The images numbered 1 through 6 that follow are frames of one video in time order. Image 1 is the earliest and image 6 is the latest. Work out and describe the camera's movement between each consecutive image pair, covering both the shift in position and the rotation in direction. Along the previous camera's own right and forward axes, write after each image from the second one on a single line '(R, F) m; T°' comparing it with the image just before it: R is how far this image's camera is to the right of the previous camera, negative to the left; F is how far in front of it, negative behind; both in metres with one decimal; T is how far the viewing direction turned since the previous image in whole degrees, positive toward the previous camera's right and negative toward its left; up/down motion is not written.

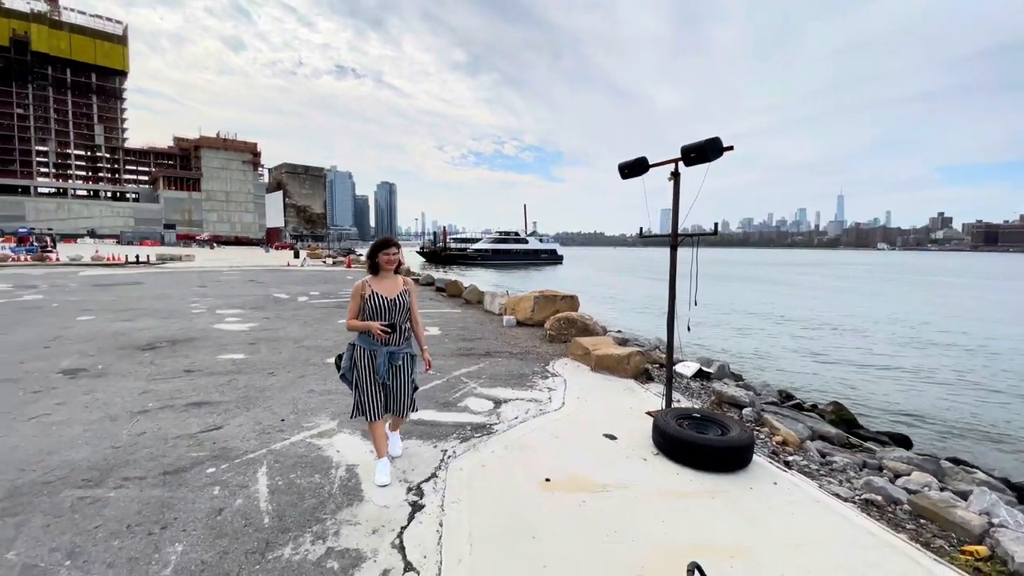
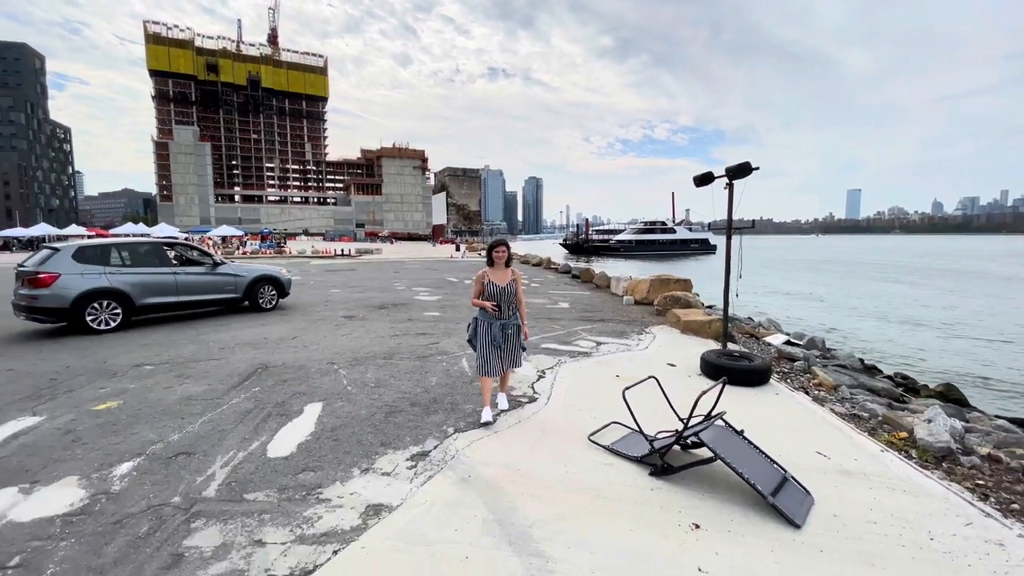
(+0.7, -2.4) m; -17°
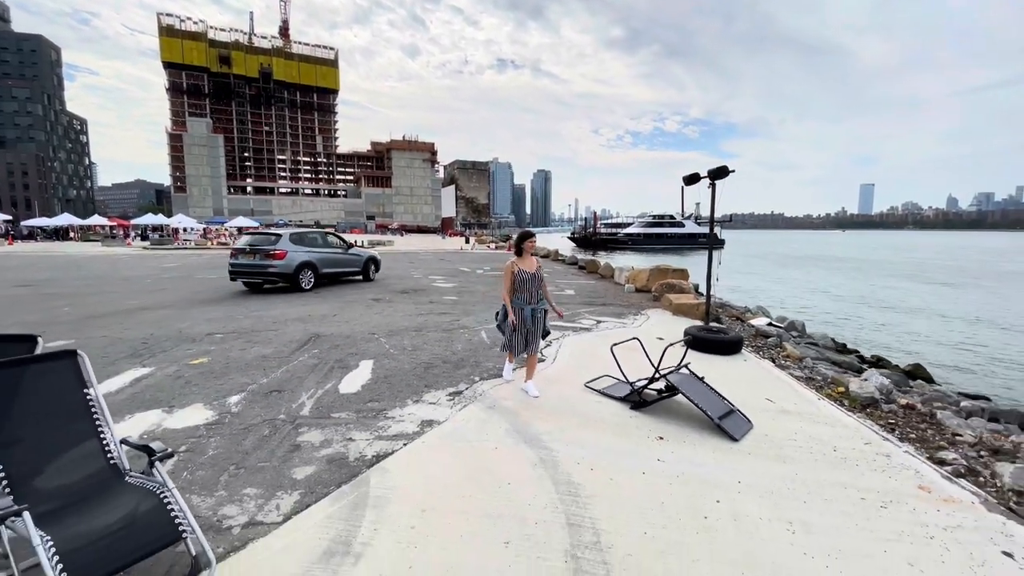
(-0.1, -1.1) m; -1°
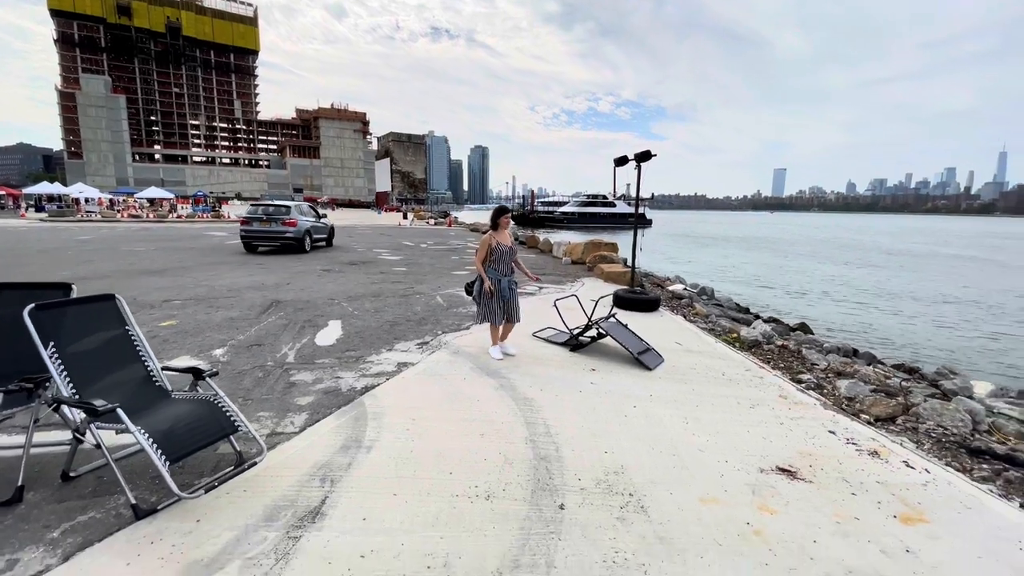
(-0.3, -0.8) m; +8°
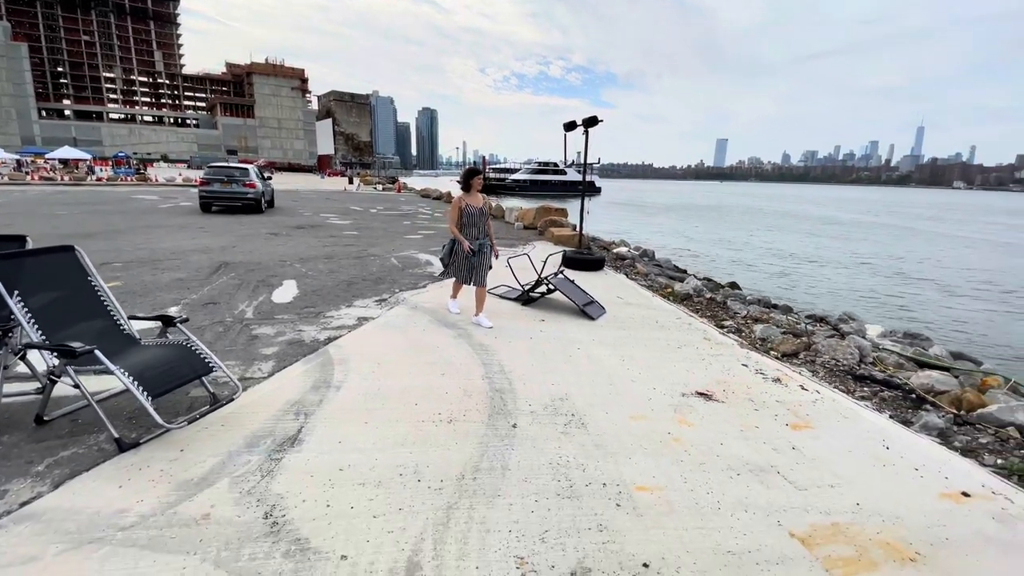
(0.0, -0.3) m; +6°
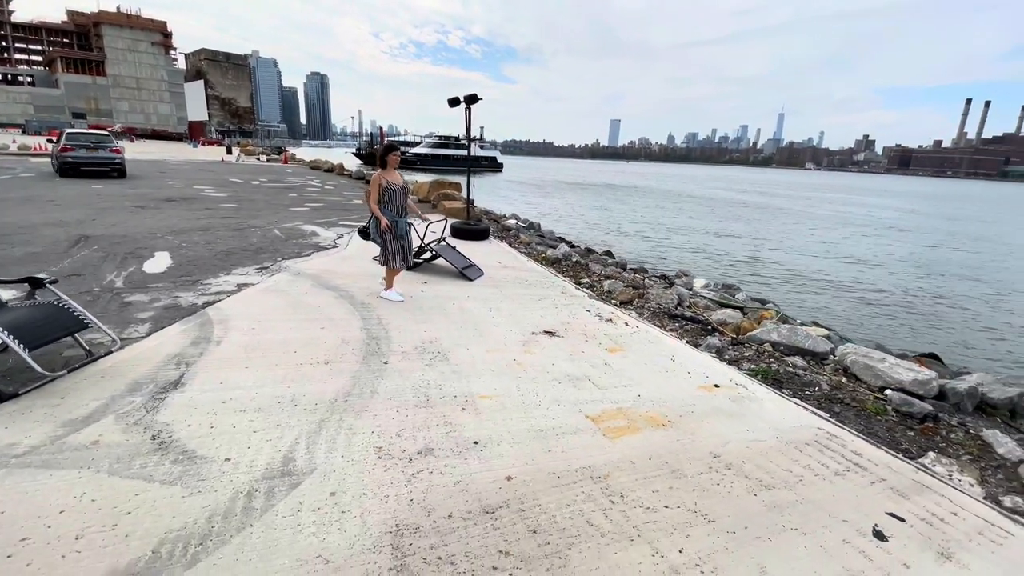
(+0.3, -0.7) m; +11°
